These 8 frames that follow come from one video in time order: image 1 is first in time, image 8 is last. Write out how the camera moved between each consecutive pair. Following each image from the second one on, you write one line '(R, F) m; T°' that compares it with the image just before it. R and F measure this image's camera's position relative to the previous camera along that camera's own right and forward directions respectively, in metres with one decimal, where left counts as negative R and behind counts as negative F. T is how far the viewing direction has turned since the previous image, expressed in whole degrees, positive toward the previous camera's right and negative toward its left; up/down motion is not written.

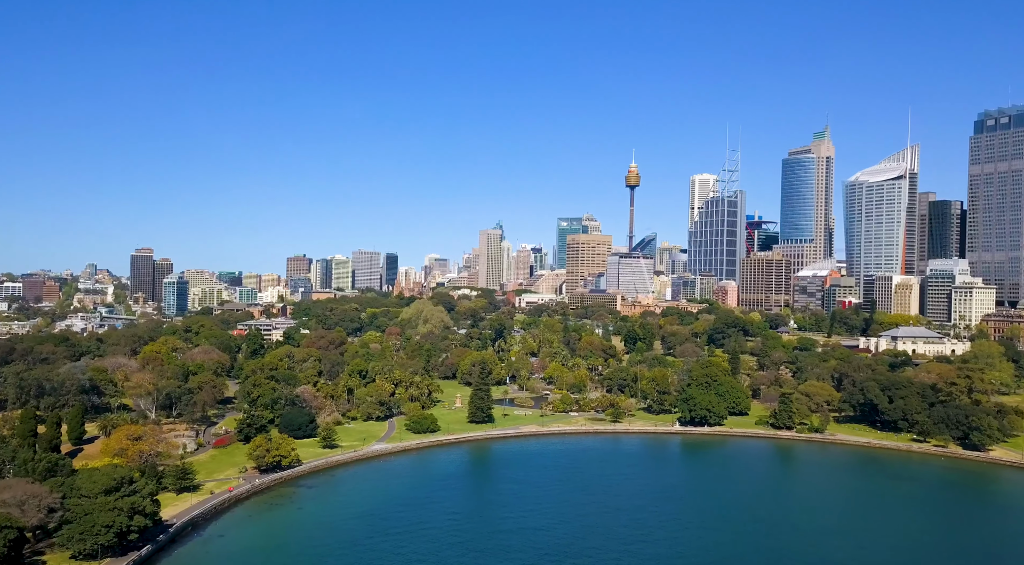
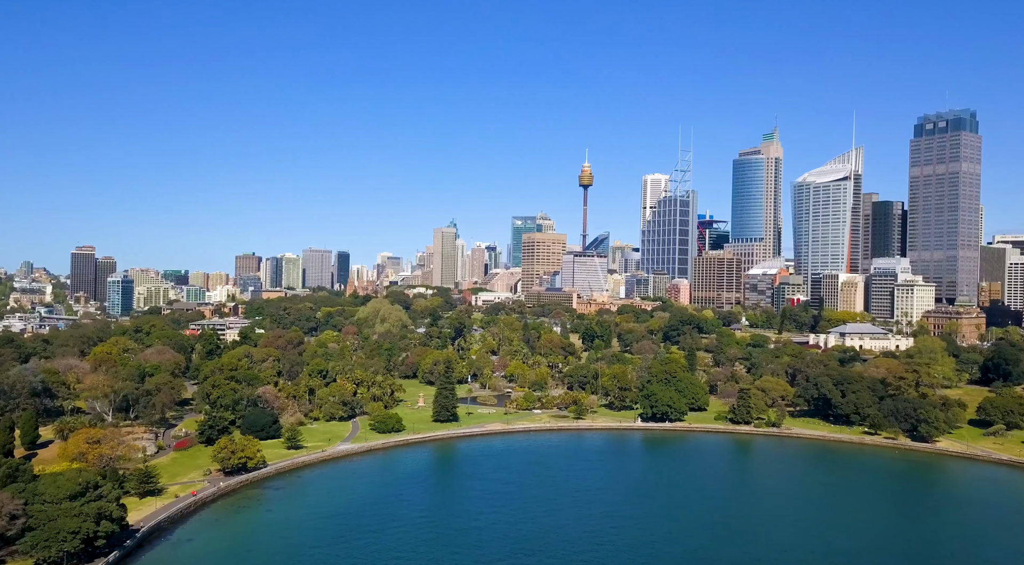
(-1.4, -0.4) m; +4°
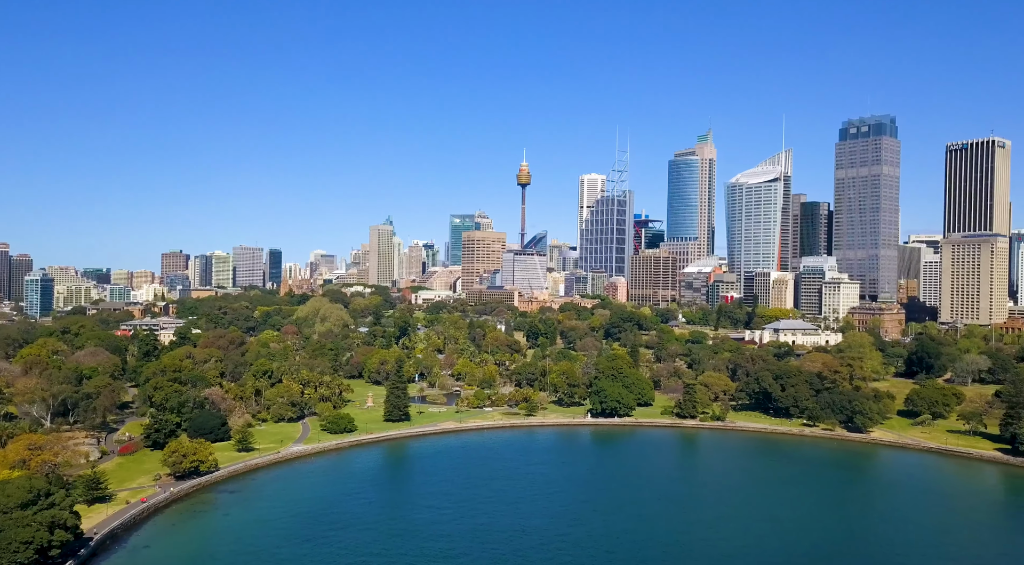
(-2.1, -0.4) m; +5°
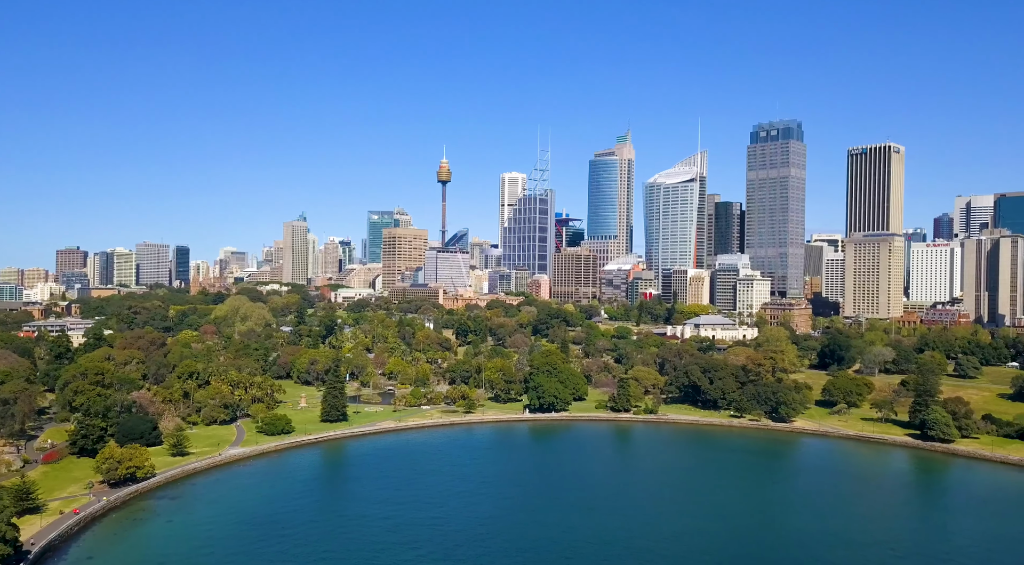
(-2.9, -0.3) m; +7°
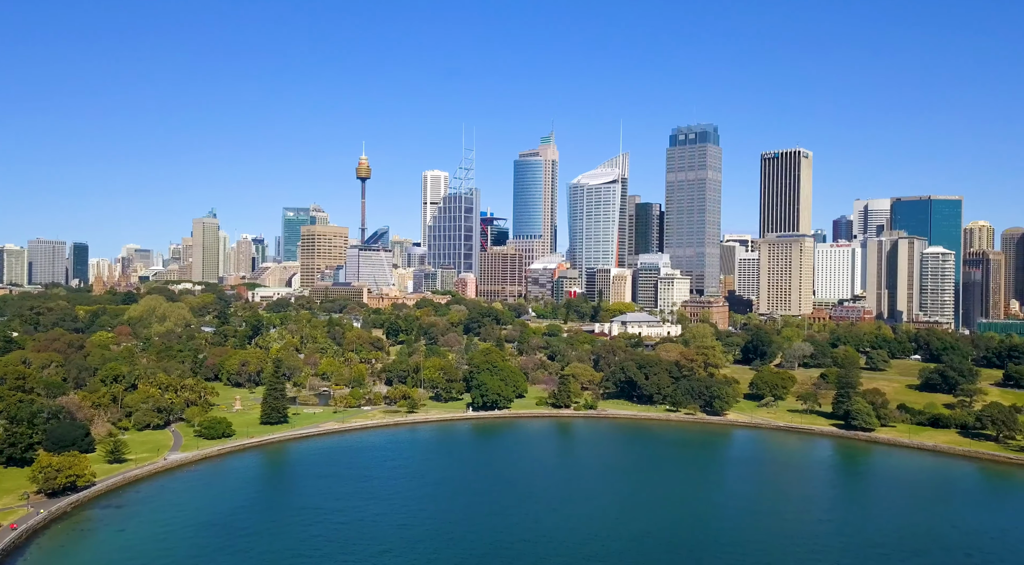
(-3.7, -0.1) m; +7°
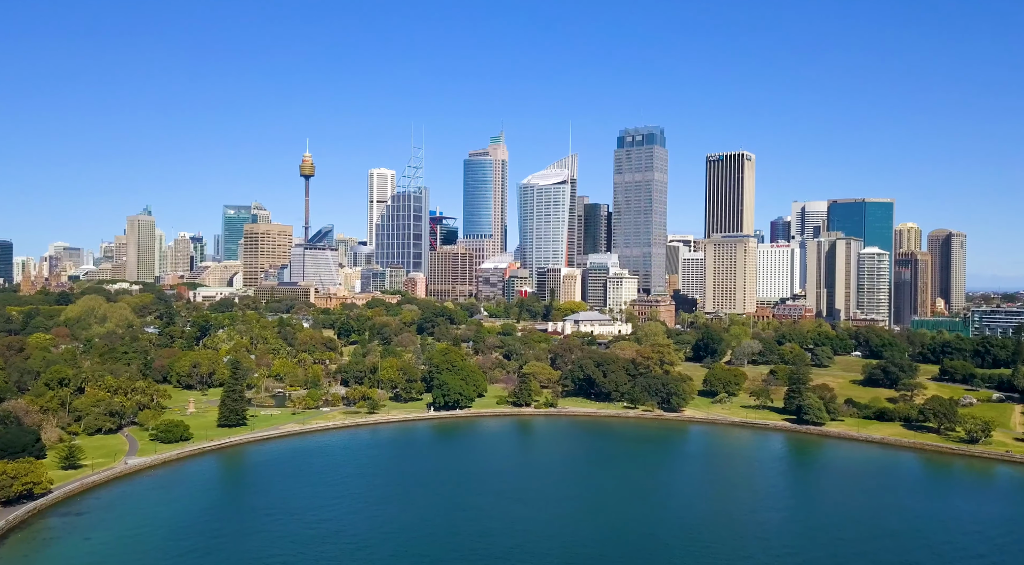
(-2.5, 0.0) m; +5°
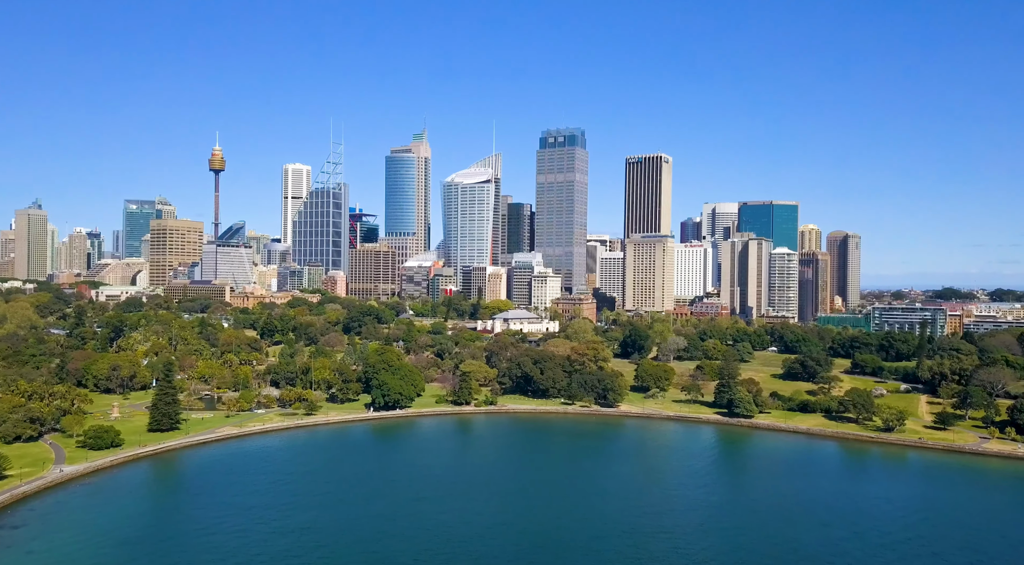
(-3.8, +0.3) m; +7°
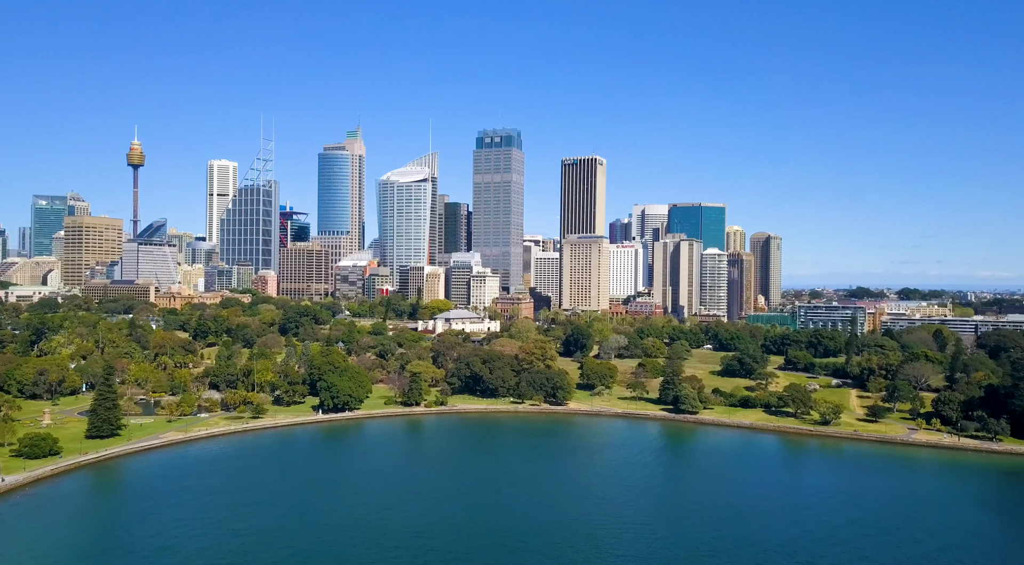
(-3.3, +0.5) m; +6°
